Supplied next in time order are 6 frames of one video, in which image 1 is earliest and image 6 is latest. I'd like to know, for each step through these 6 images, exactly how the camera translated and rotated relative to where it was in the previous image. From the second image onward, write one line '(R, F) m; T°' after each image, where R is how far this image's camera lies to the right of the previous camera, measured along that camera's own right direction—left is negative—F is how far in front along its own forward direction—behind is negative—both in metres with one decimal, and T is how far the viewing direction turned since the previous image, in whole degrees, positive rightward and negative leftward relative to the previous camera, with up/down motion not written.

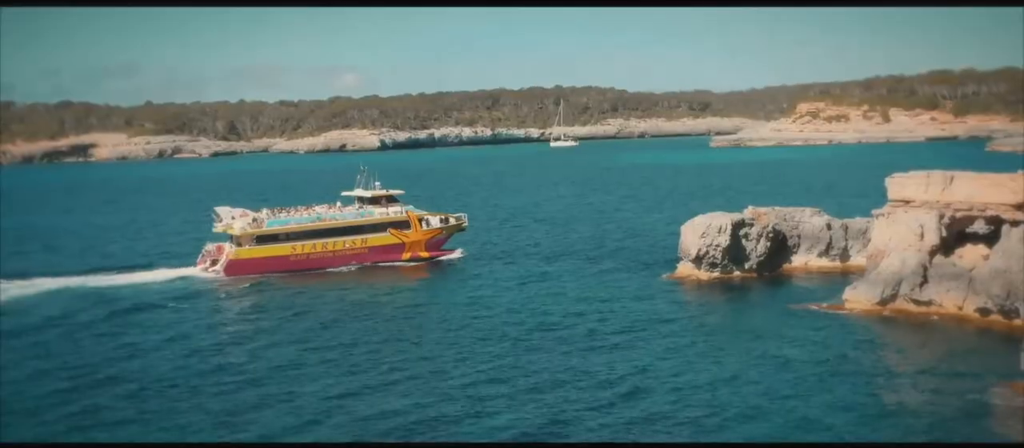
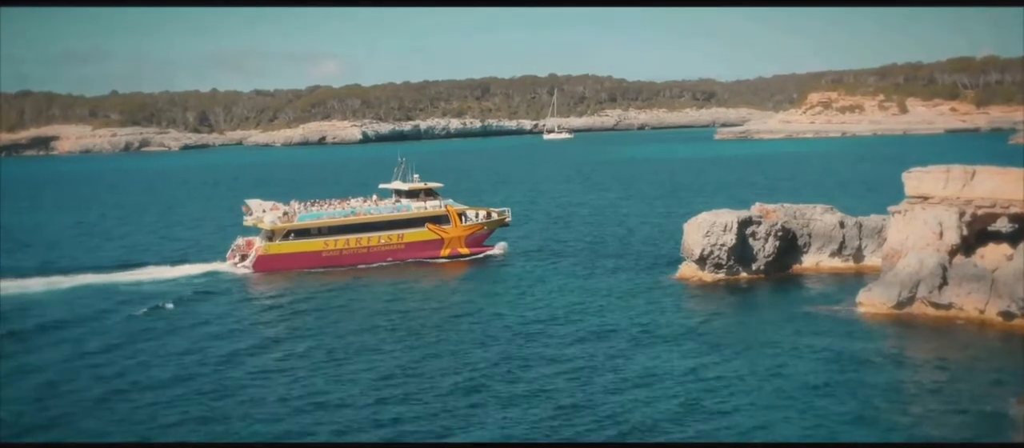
(+0.2, +1.4) m; 0°
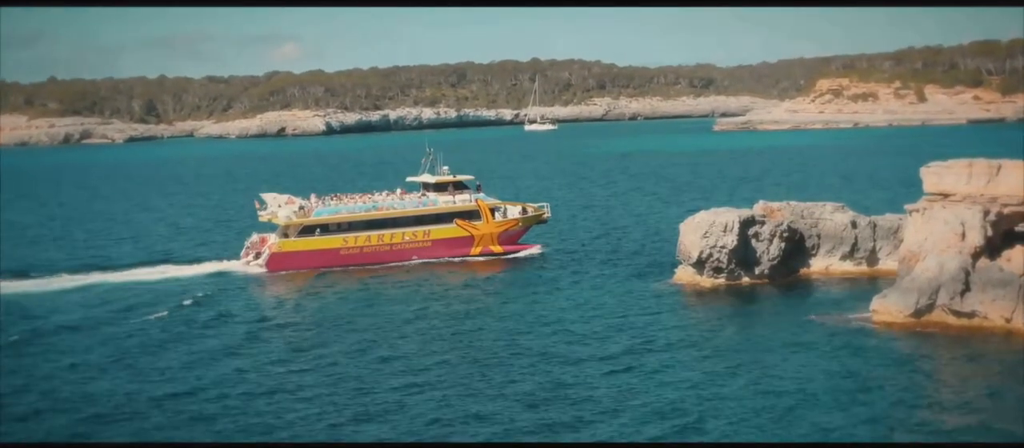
(+0.4, +1.8) m; 0°
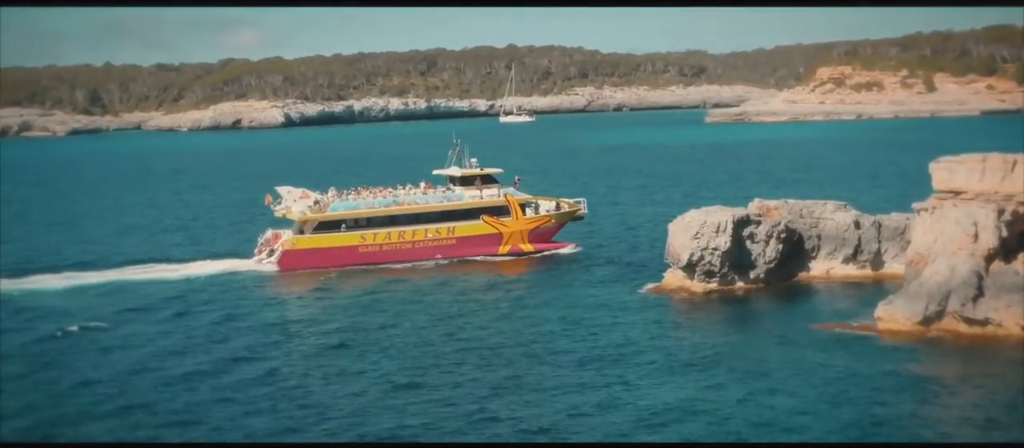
(+0.4, +1.4) m; 0°
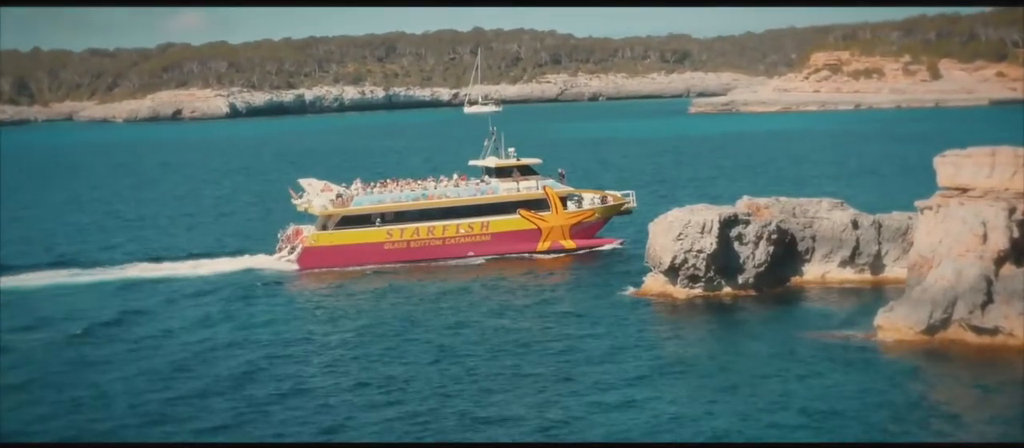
(+0.5, +1.4) m; 0°
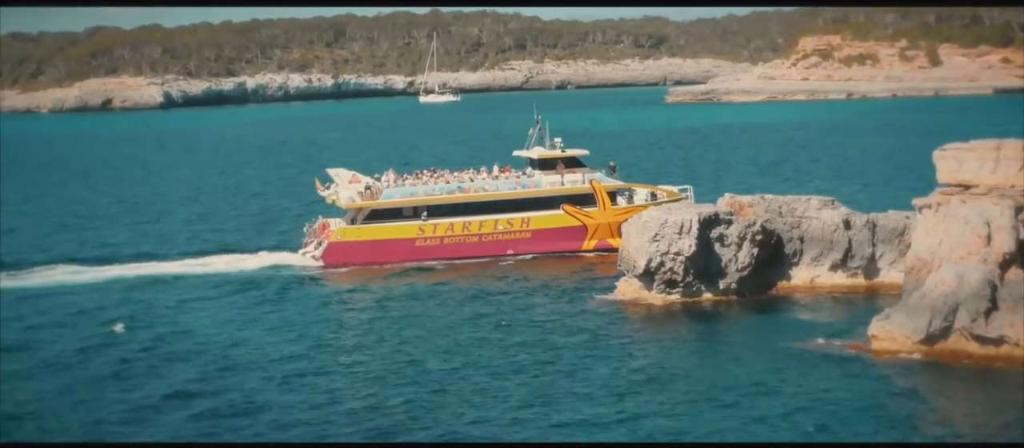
(+0.5, +1.3) m; 0°
